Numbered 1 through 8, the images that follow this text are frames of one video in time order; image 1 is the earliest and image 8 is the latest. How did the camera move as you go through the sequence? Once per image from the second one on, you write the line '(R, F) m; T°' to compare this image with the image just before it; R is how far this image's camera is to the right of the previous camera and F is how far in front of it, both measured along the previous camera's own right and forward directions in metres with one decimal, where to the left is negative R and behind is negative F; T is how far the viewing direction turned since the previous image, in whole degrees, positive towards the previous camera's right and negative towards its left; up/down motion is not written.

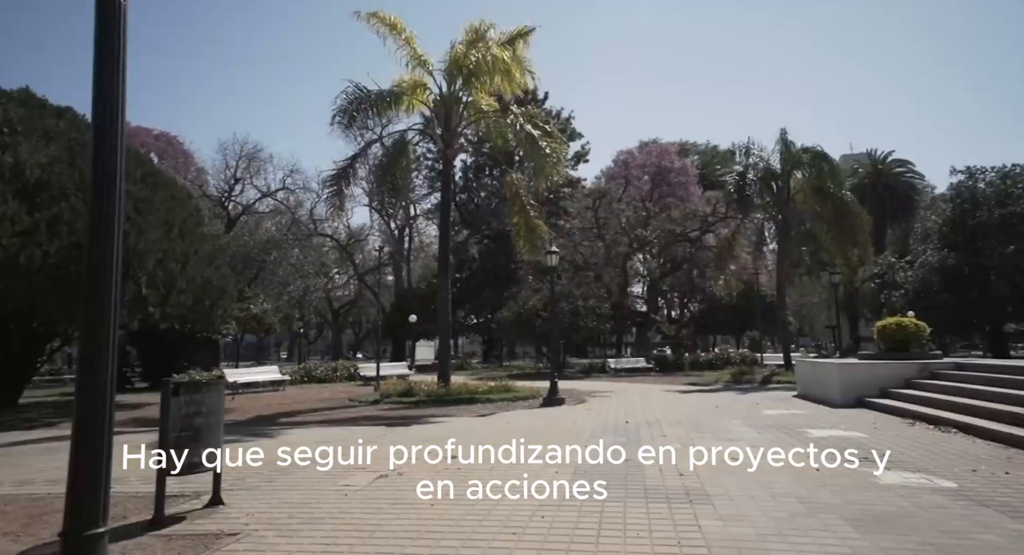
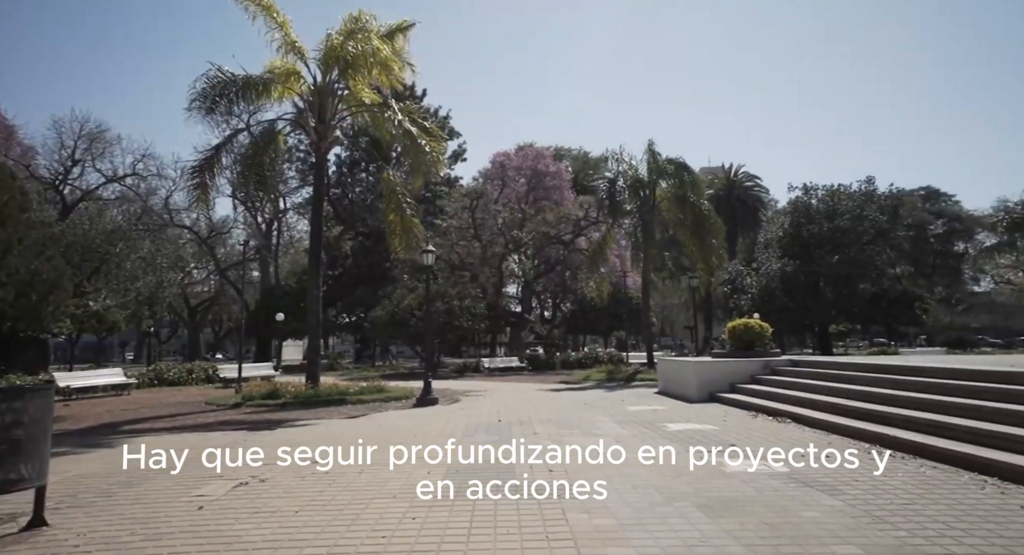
(0.0, +0.1) m; +10°
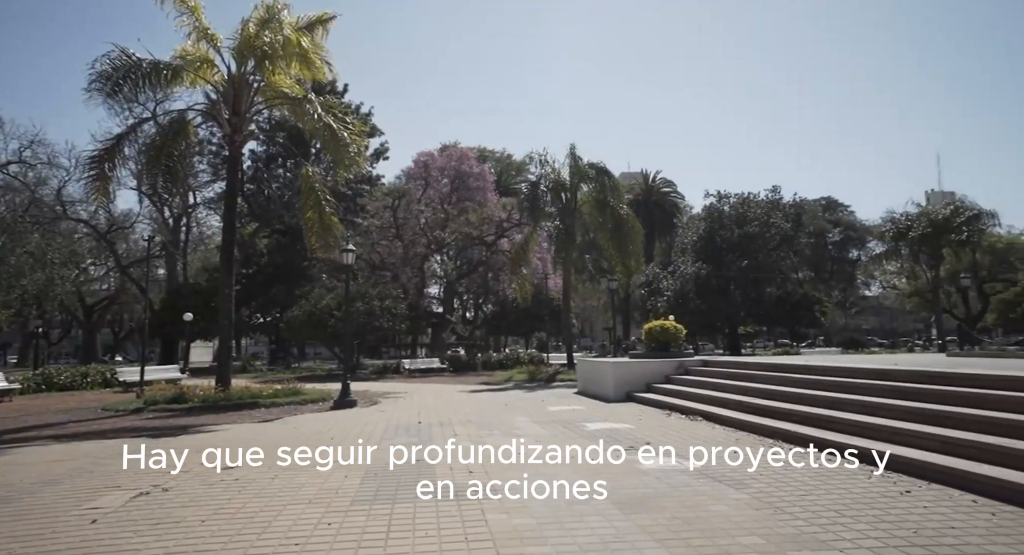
(0.0, +0.1) m; +6°
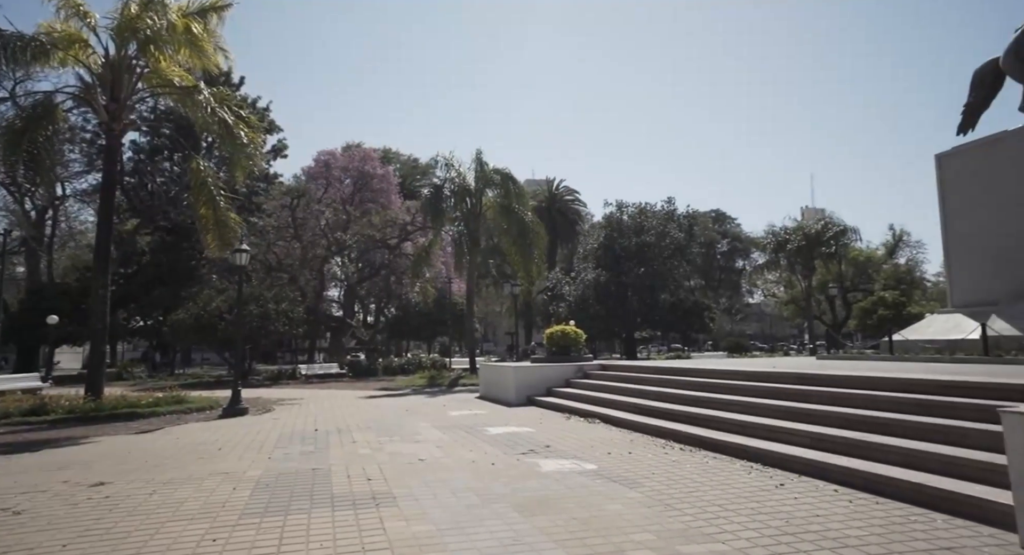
(+0.1, +0.2) m; +8°
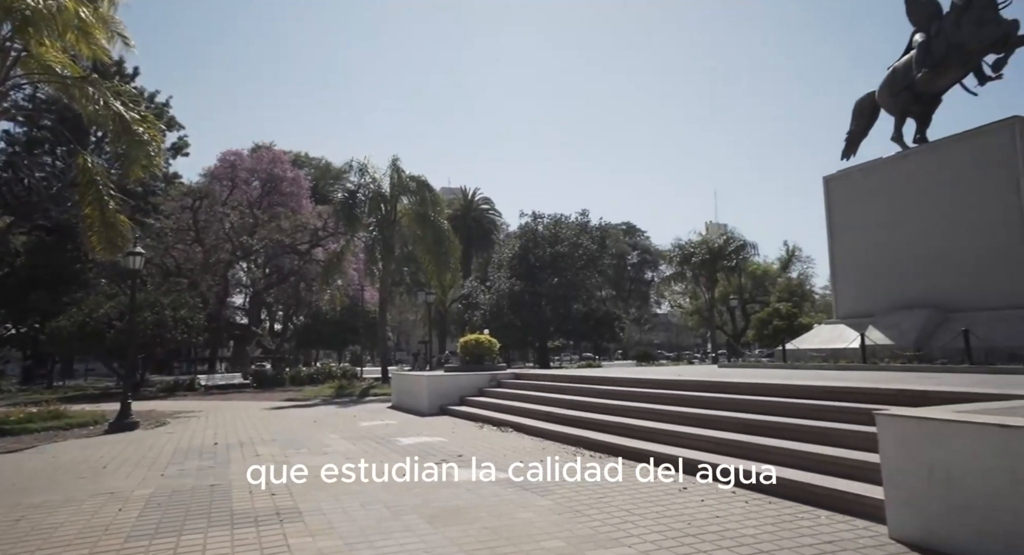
(+0.2, +0.2) m; +7°
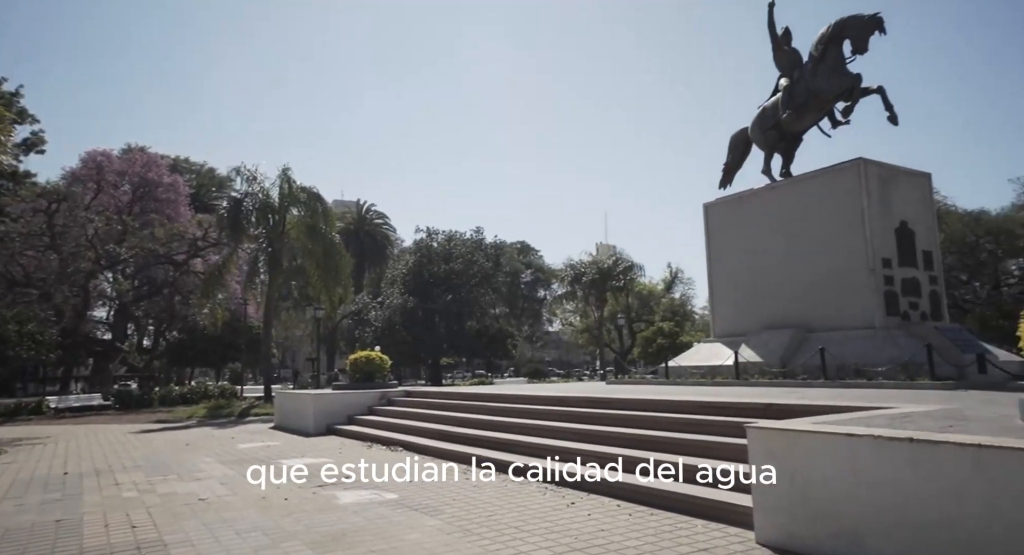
(+0.3, +1.3) m; +9°
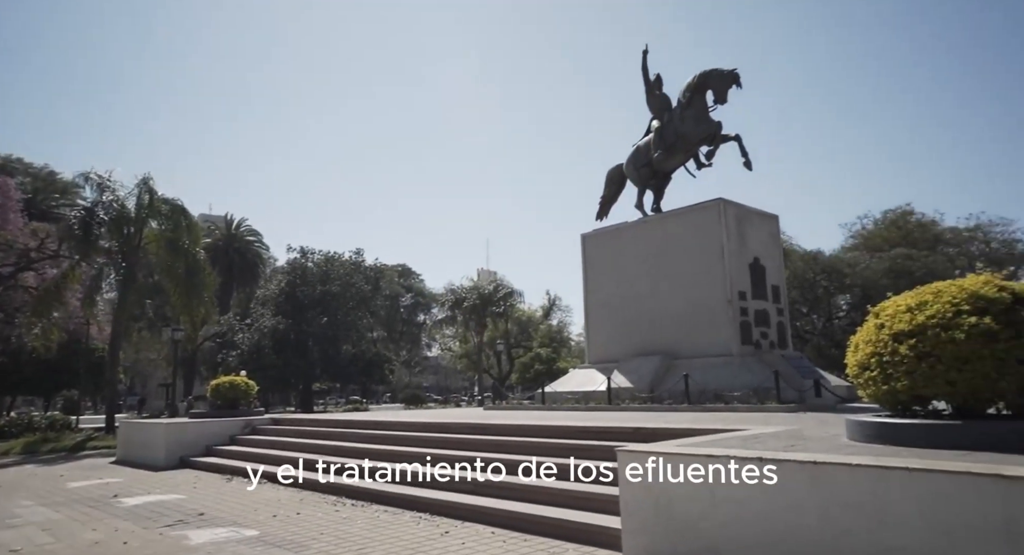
(+1.6, +2.2) m; +10°
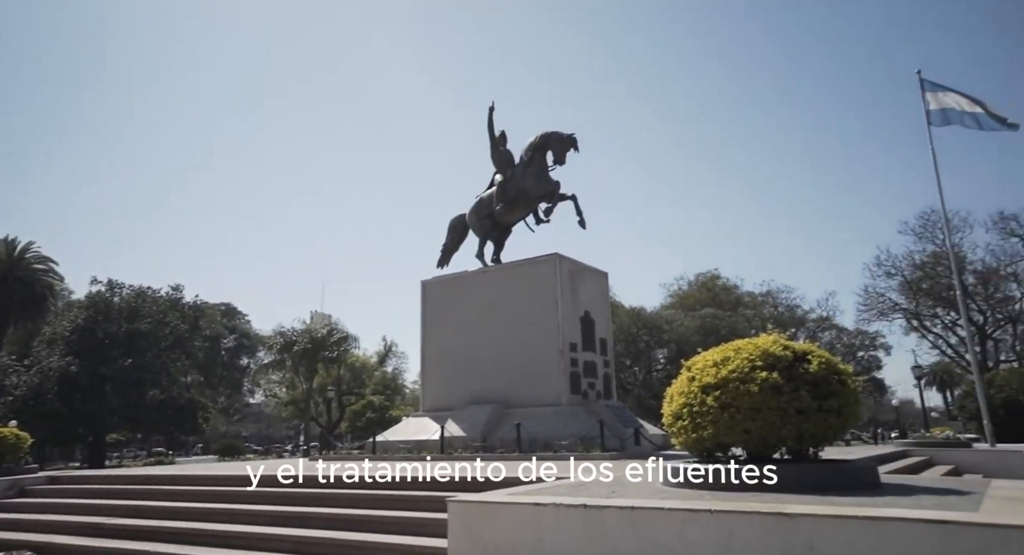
(+0.9, +0.5) m; +13°
